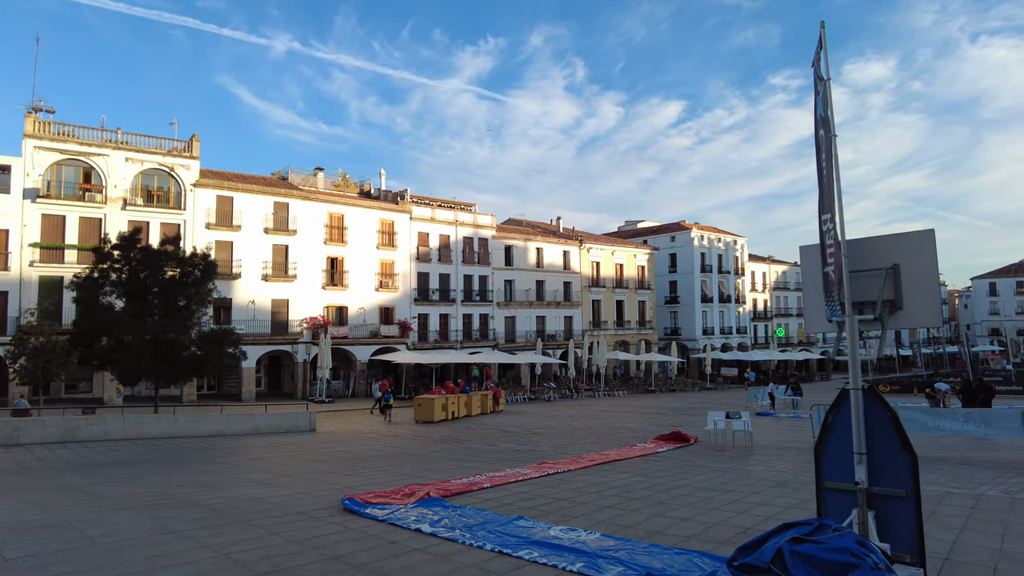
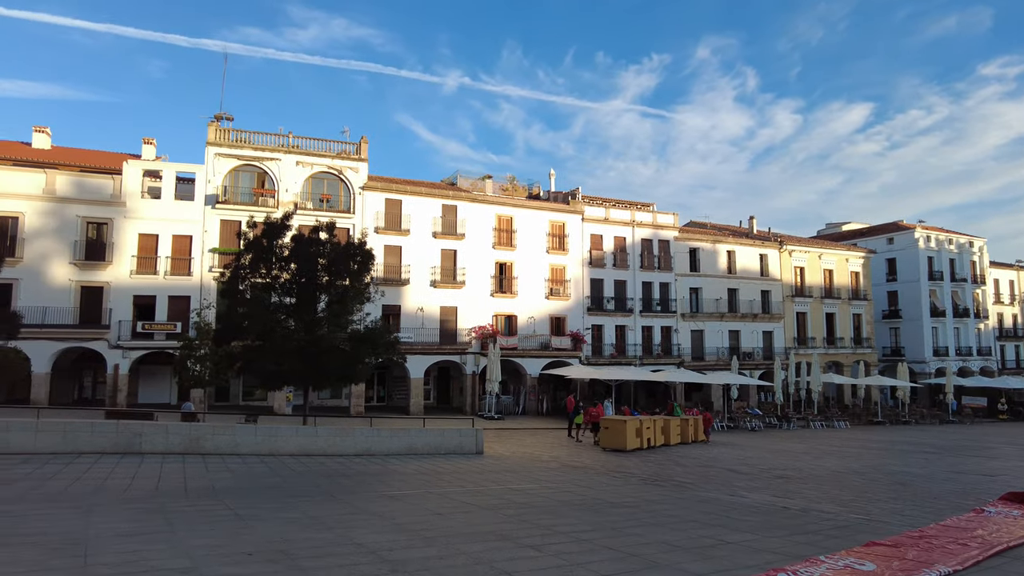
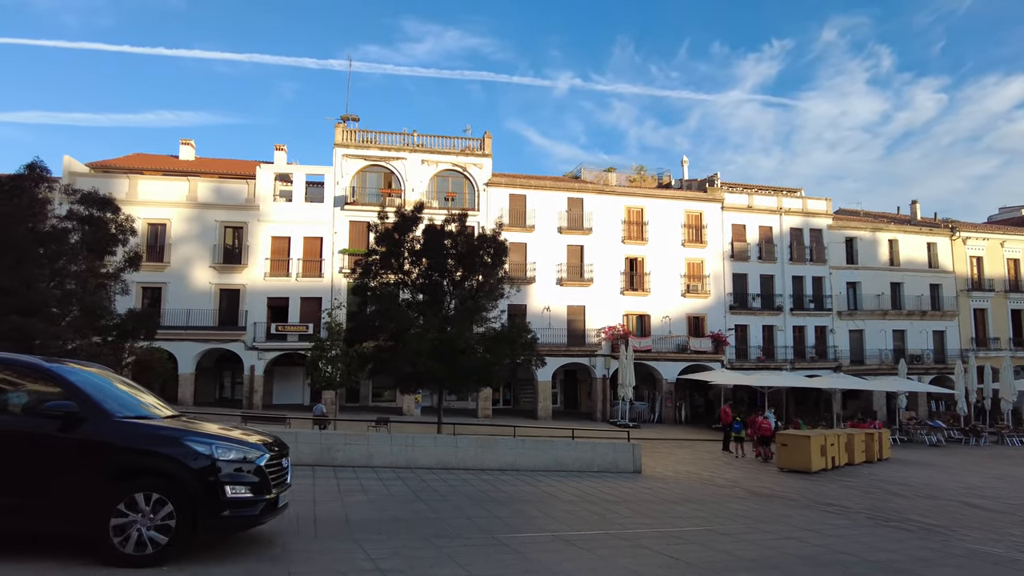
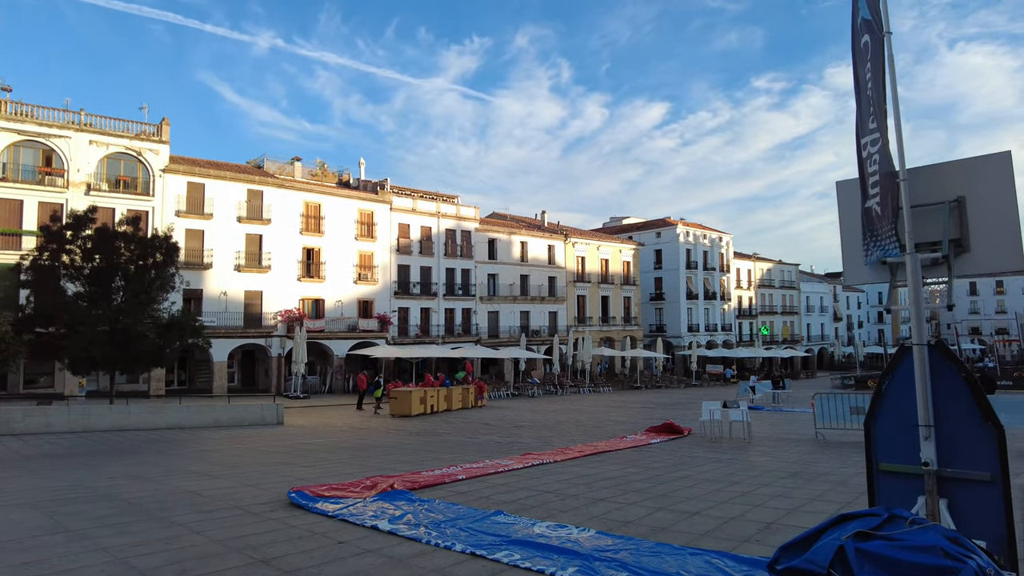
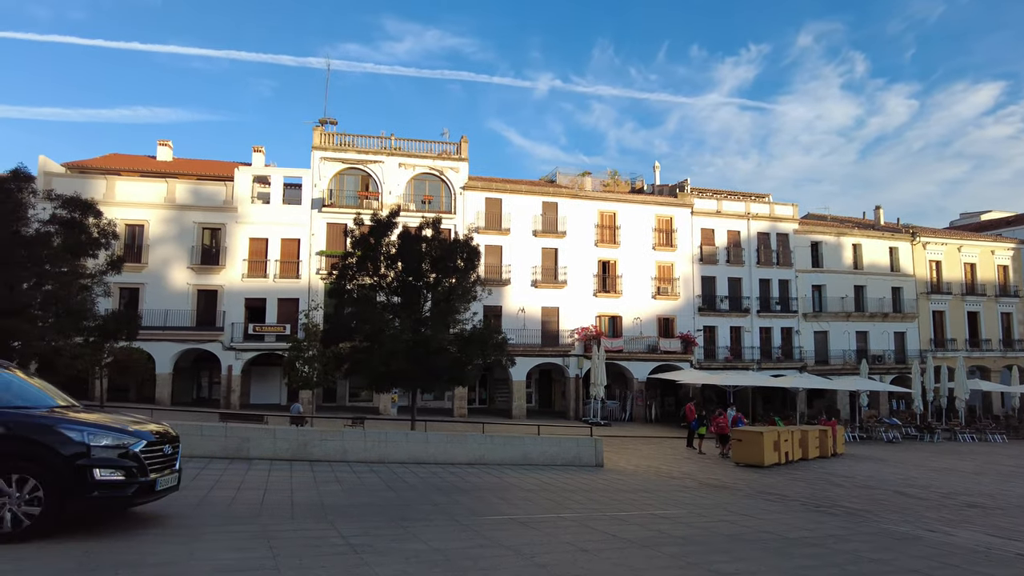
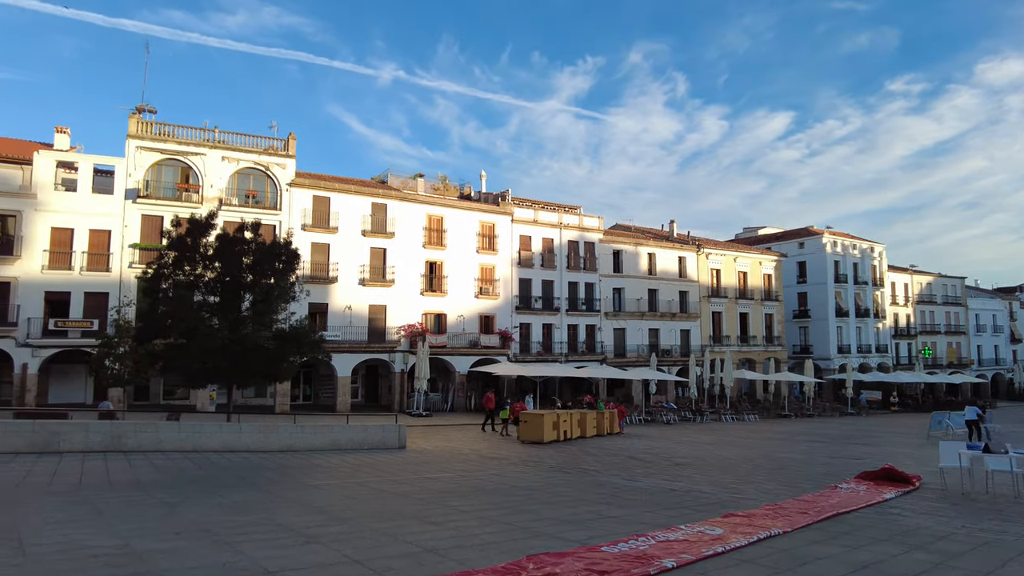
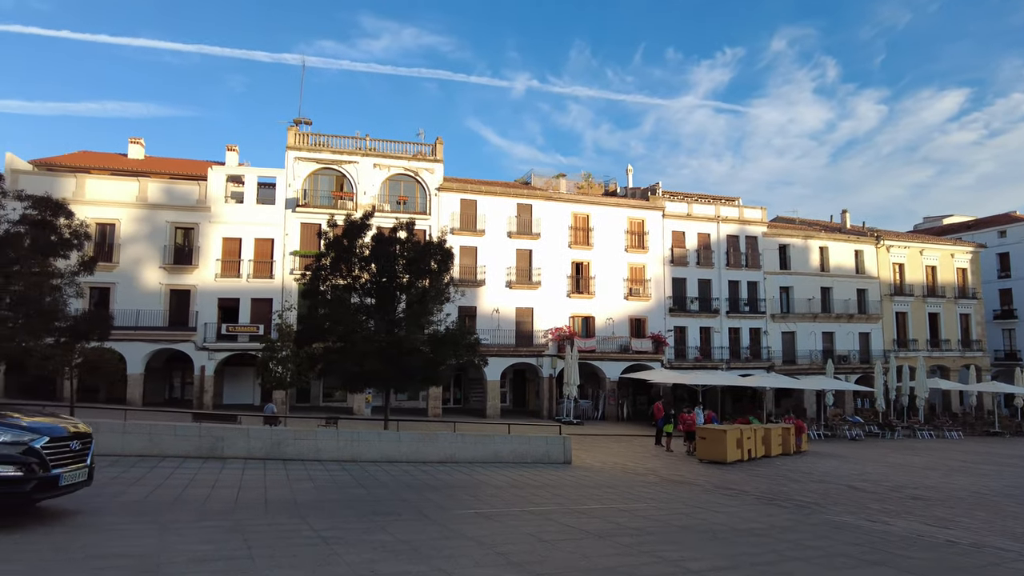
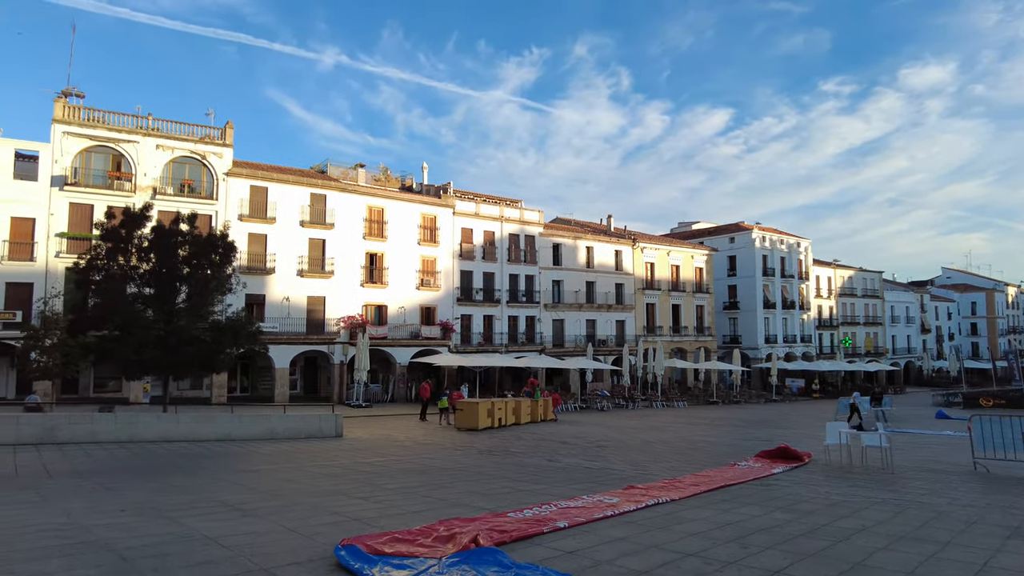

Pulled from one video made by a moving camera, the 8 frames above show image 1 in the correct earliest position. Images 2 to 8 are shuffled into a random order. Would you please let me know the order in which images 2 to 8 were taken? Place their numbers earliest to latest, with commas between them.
4, 8, 6, 2, 7, 5, 3
